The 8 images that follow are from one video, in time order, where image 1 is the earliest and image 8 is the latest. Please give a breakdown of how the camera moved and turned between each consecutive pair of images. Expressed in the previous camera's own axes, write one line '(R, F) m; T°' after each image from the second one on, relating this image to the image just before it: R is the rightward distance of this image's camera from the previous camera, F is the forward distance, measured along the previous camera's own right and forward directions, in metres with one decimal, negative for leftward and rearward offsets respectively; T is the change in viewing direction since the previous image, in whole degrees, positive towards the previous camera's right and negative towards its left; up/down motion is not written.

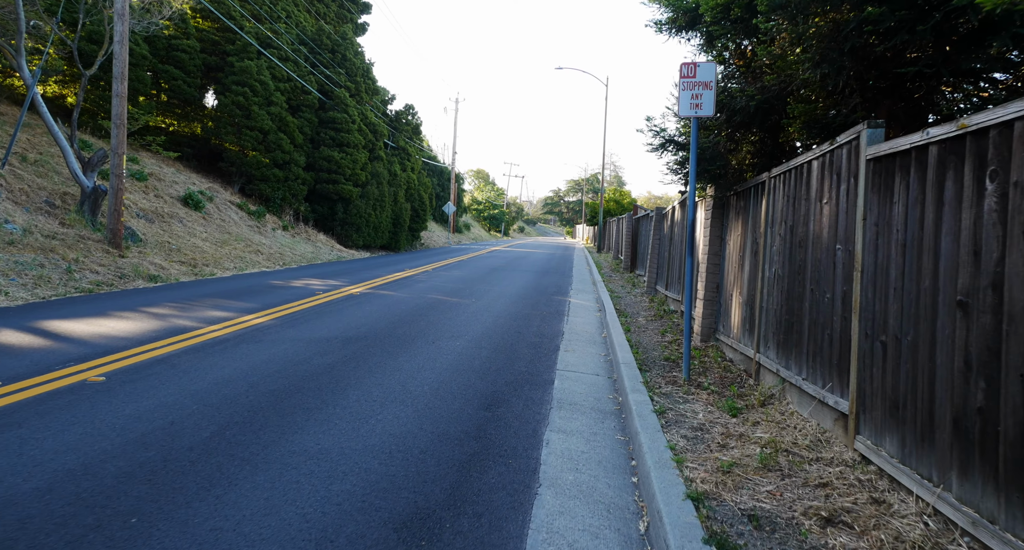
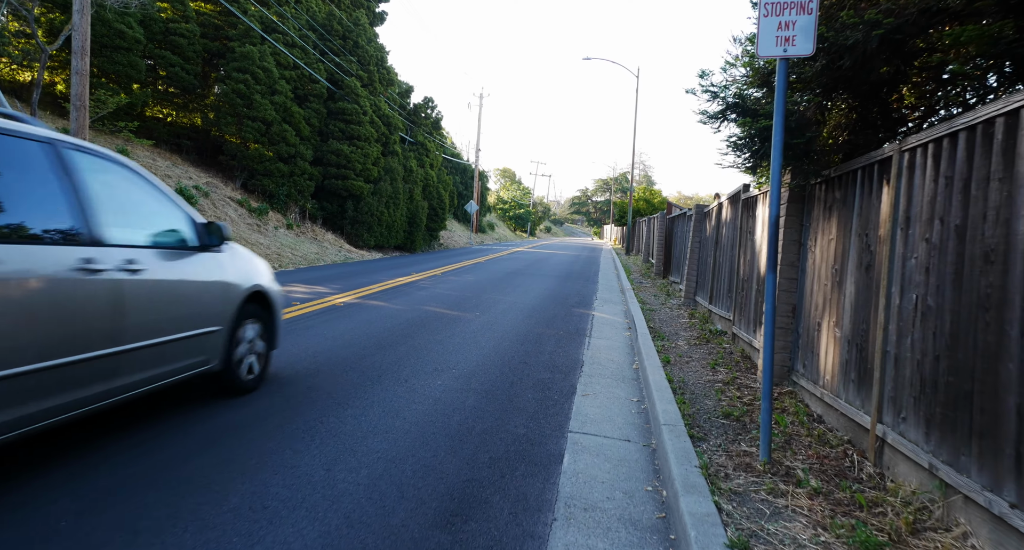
(+0.2, +2.0) m; -2°
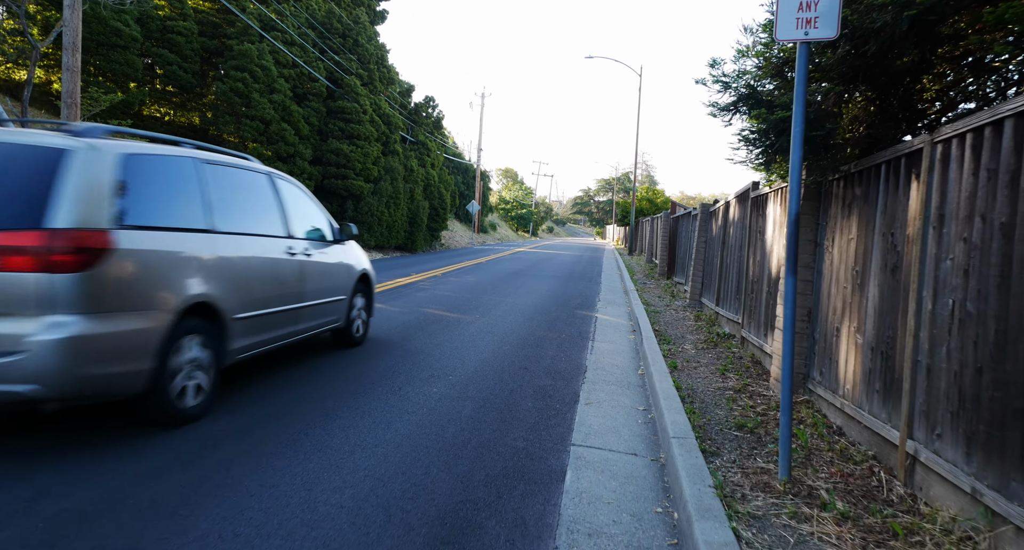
(0.0, +0.3) m; 0°
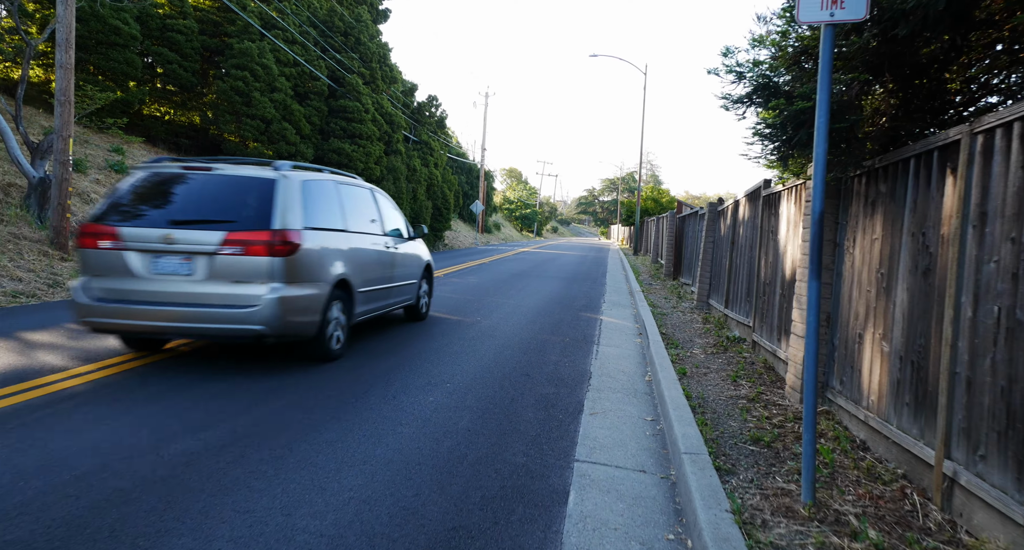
(0.0, +0.3) m; 0°
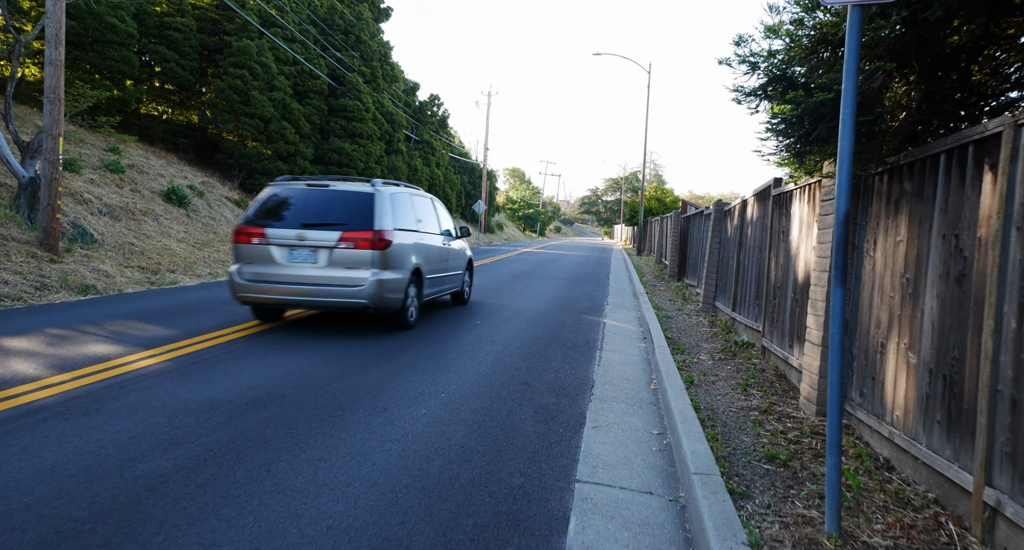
(0.0, +0.3) m; 0°
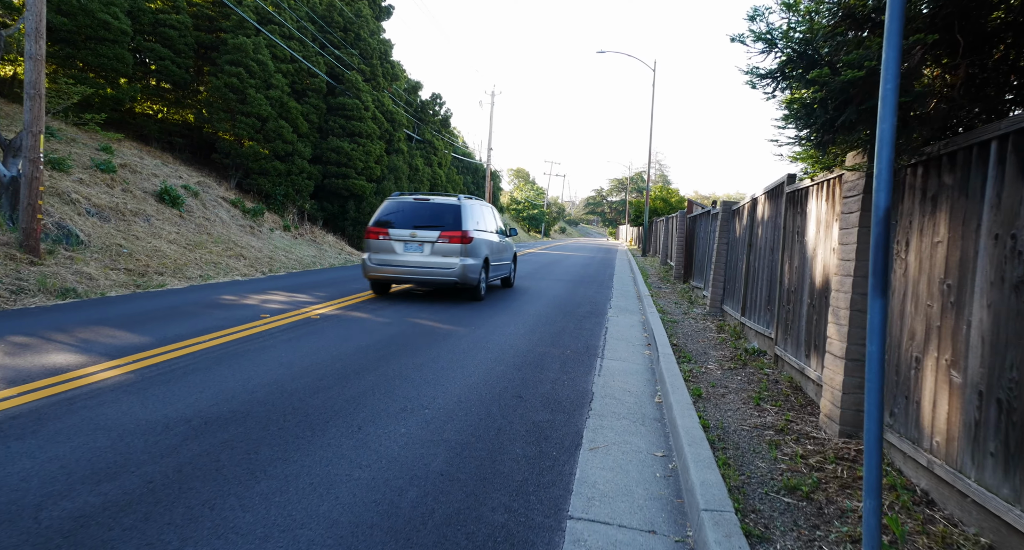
(+0.1, +0.5) m; 0°
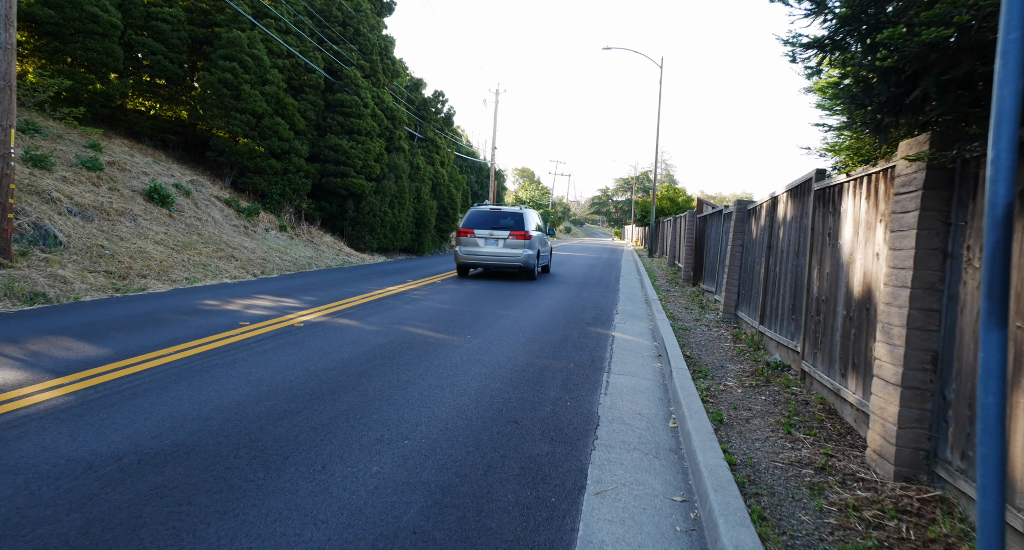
(+0.1, +0.7) m; 0°
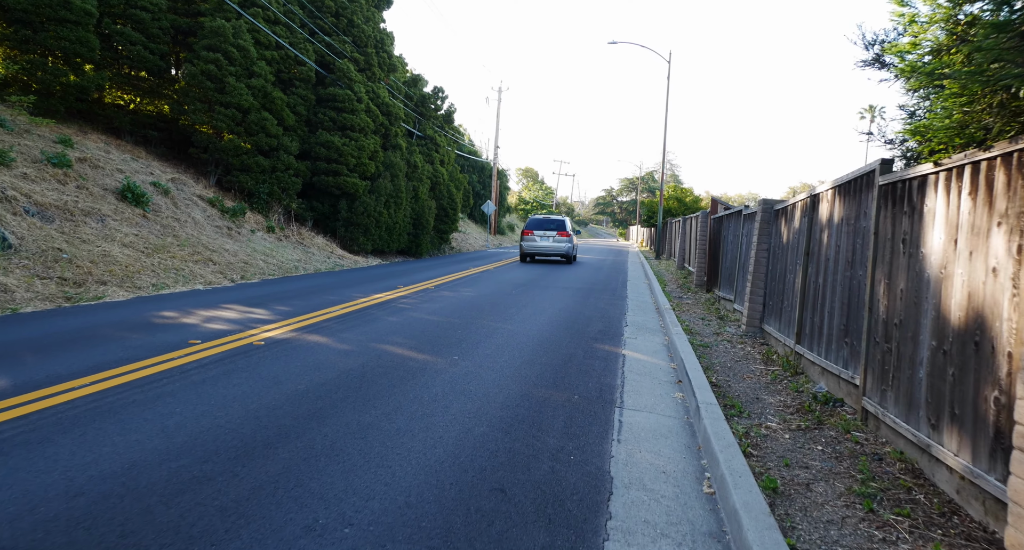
(+0.1, +1.2) m; 0°
